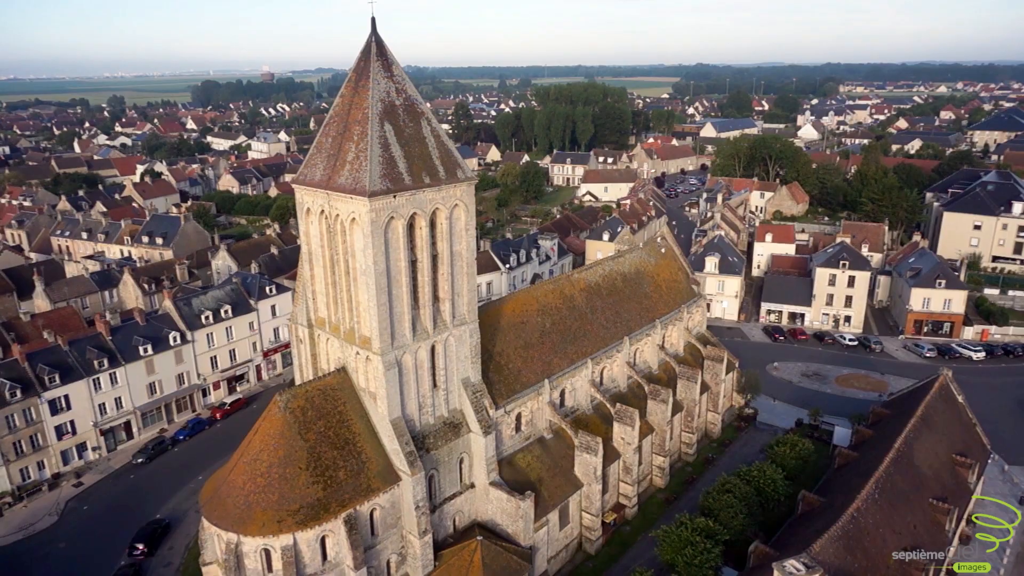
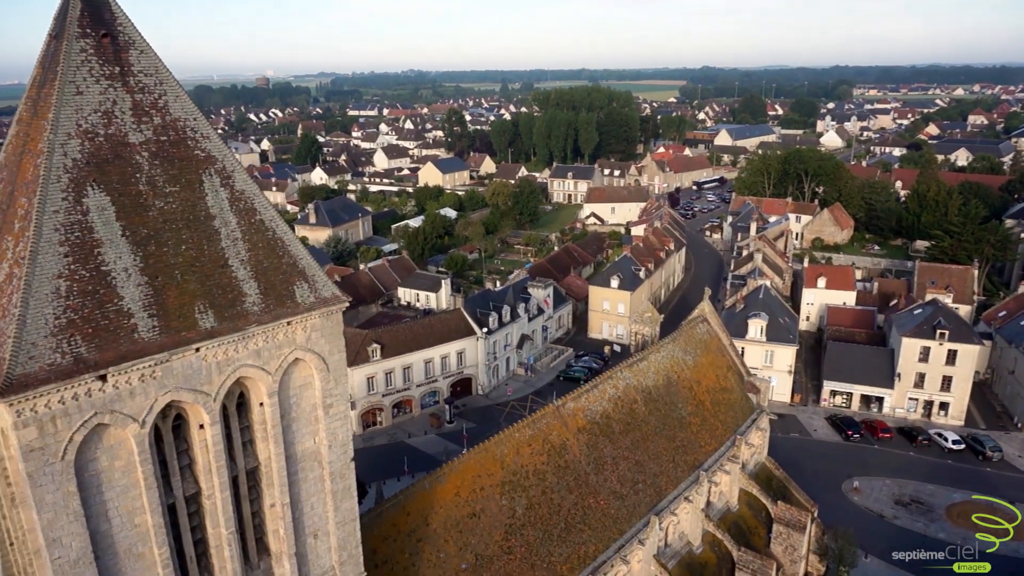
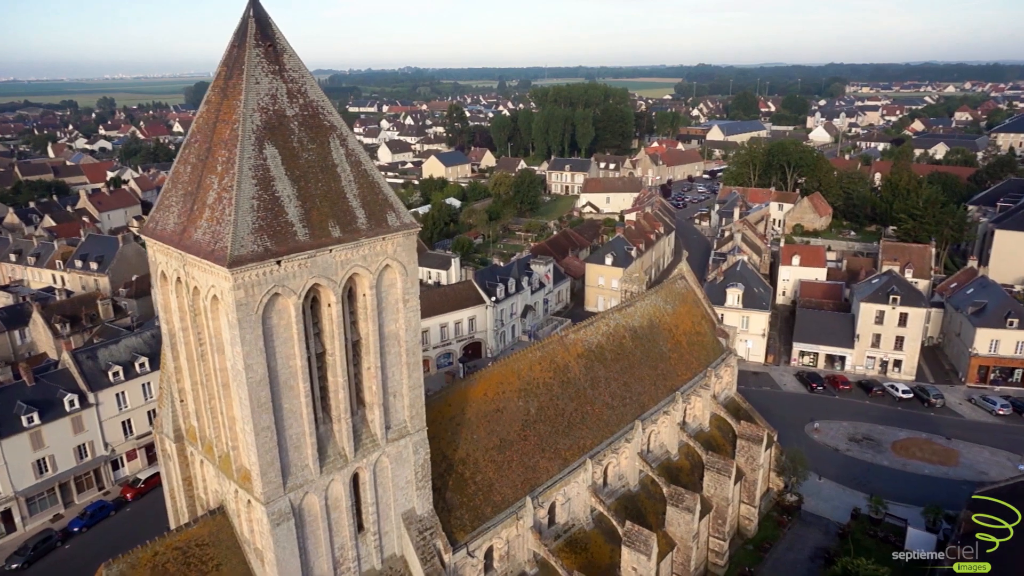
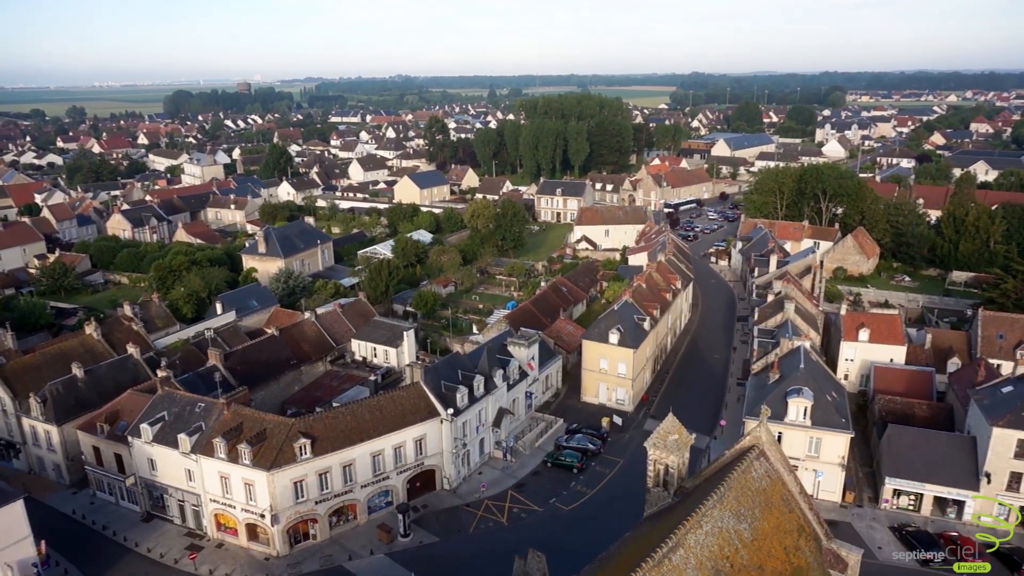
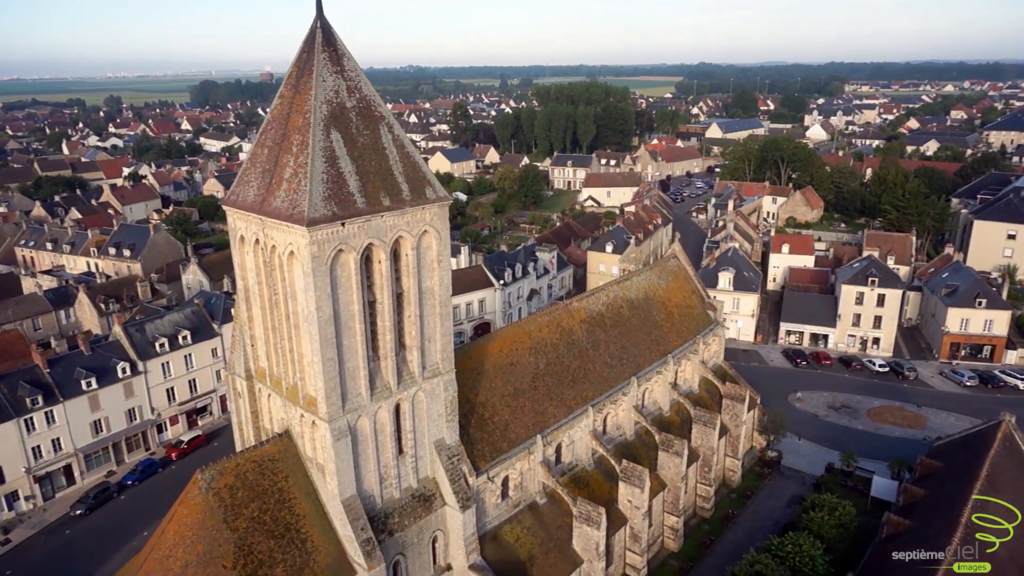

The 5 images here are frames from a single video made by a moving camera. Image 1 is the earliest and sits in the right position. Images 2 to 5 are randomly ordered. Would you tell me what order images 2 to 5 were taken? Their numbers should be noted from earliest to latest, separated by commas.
5, 3, 2, 4
